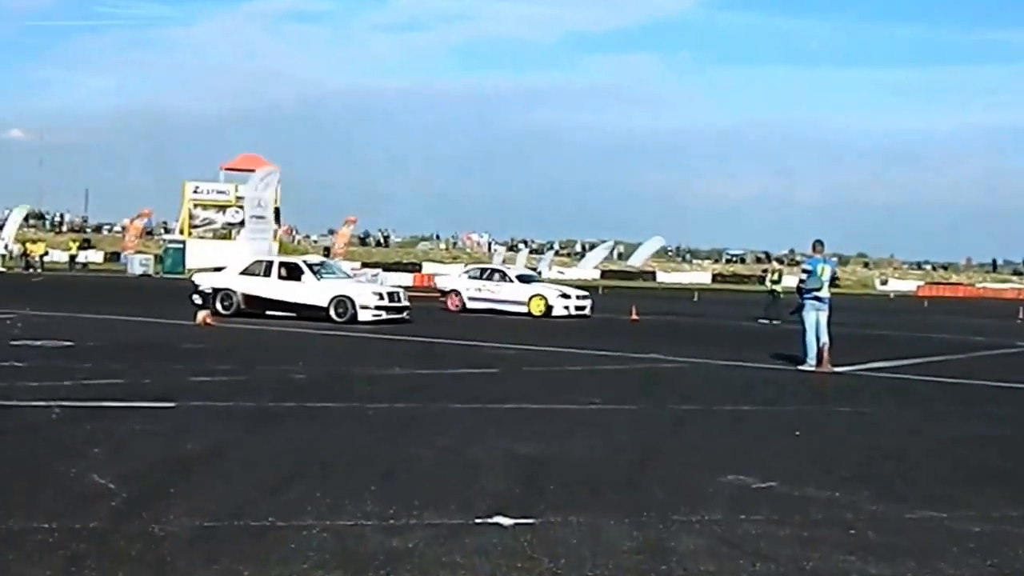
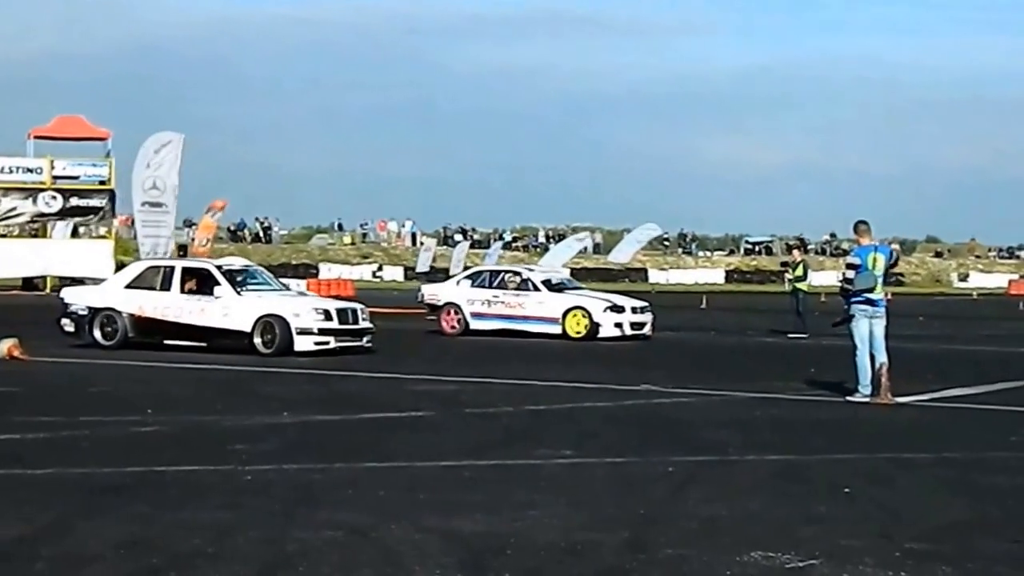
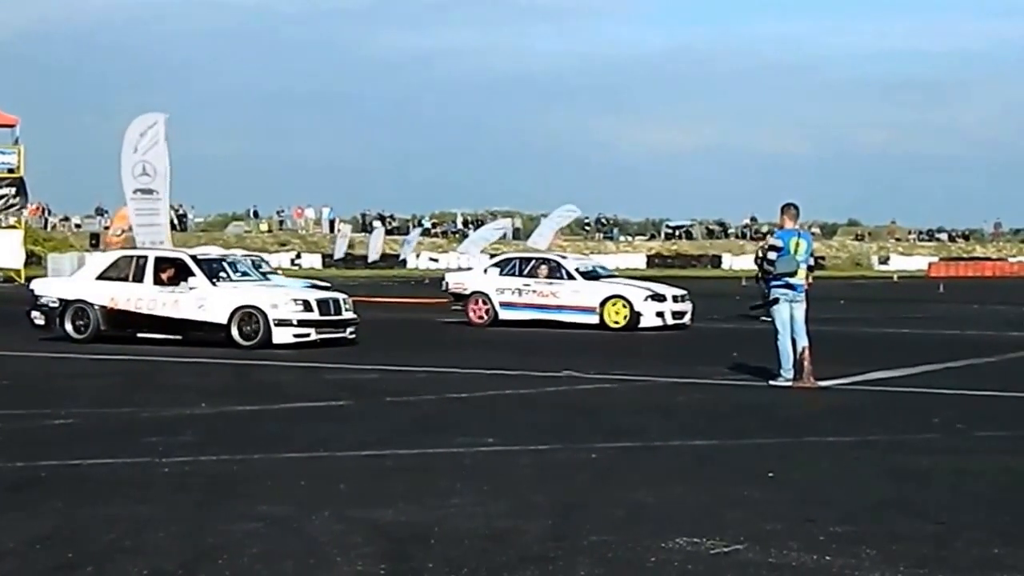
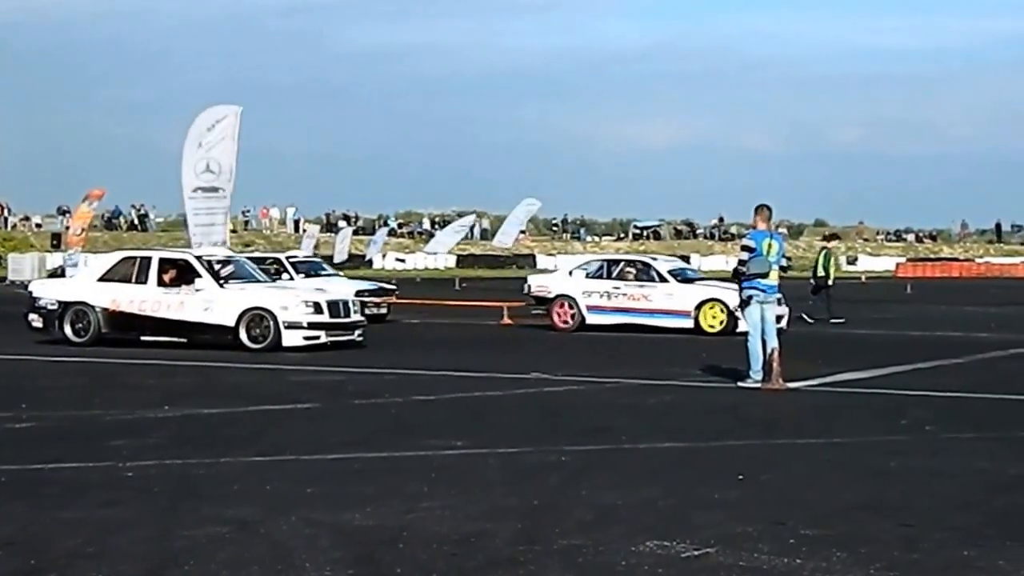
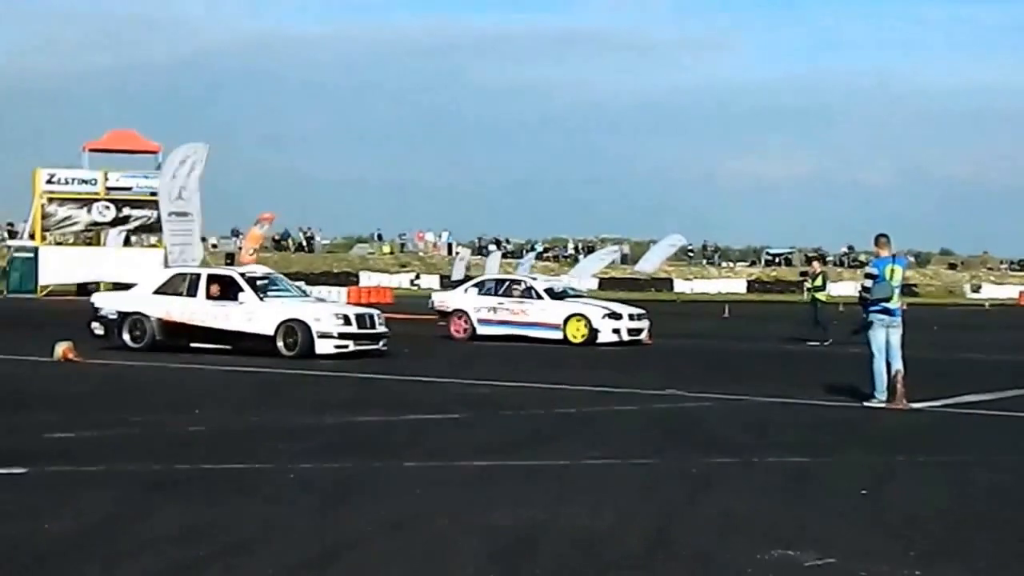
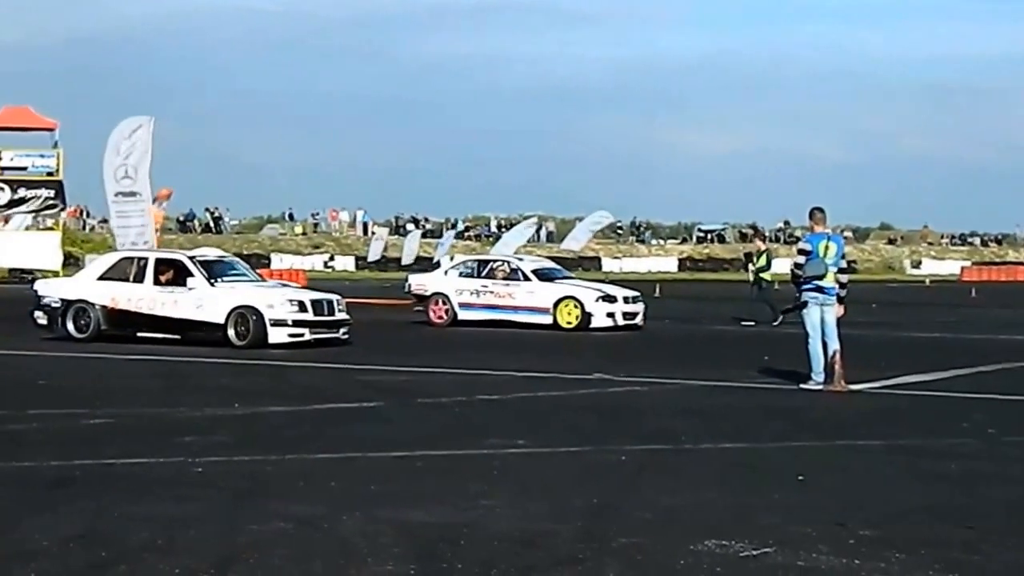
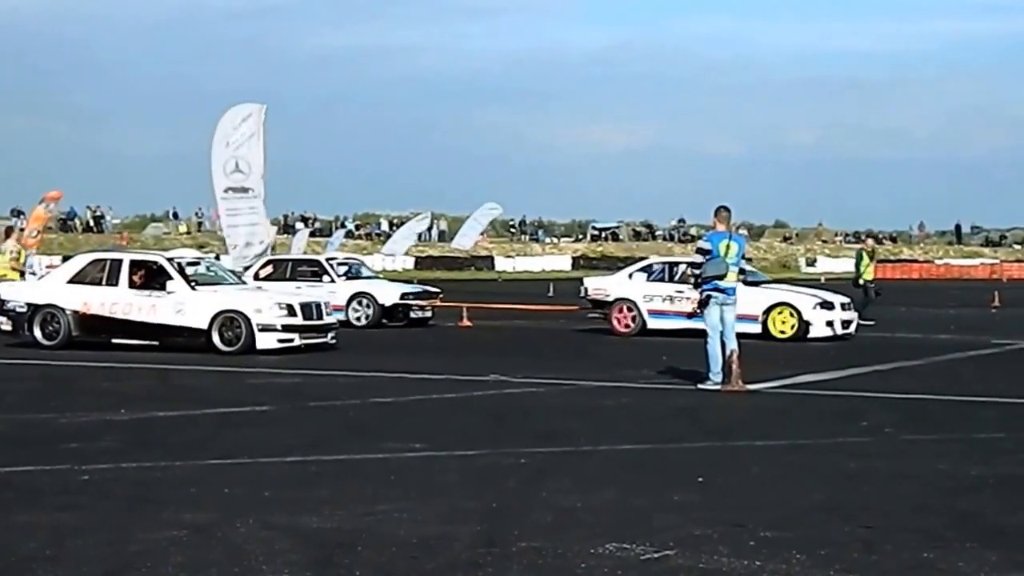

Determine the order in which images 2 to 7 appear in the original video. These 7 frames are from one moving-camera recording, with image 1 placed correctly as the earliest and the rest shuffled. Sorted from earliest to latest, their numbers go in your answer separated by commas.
5, 2, 6, 3, 4, 7
